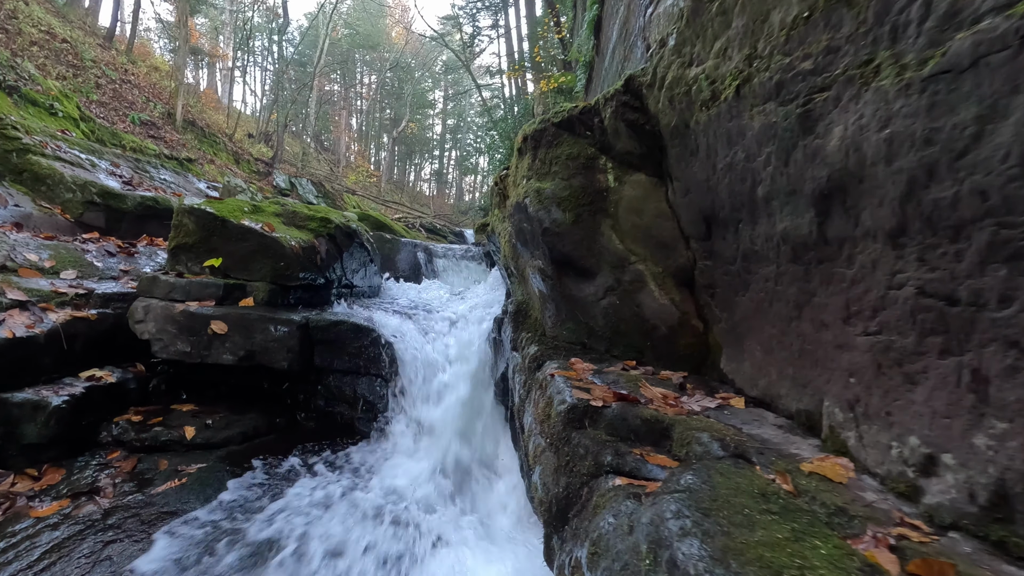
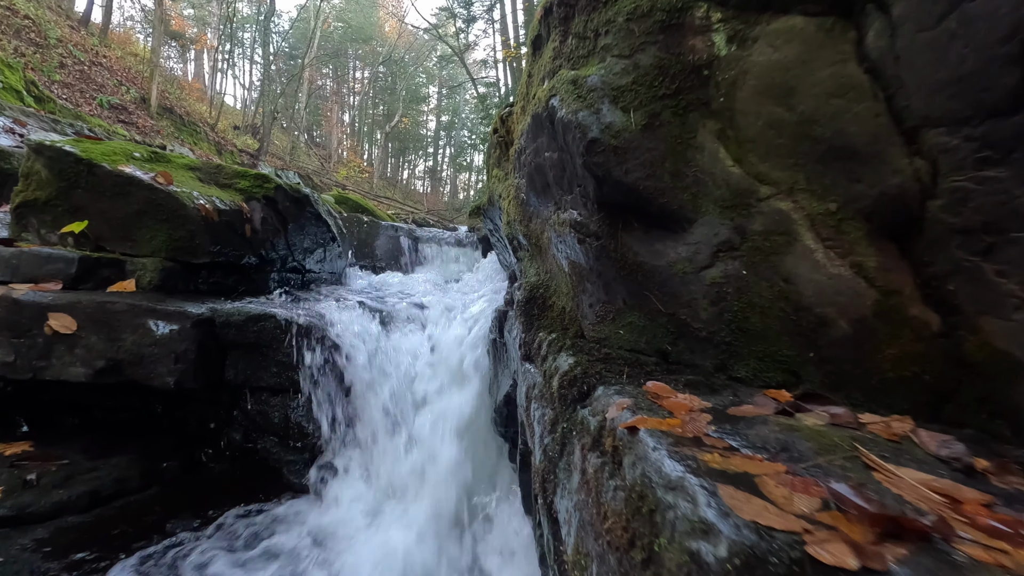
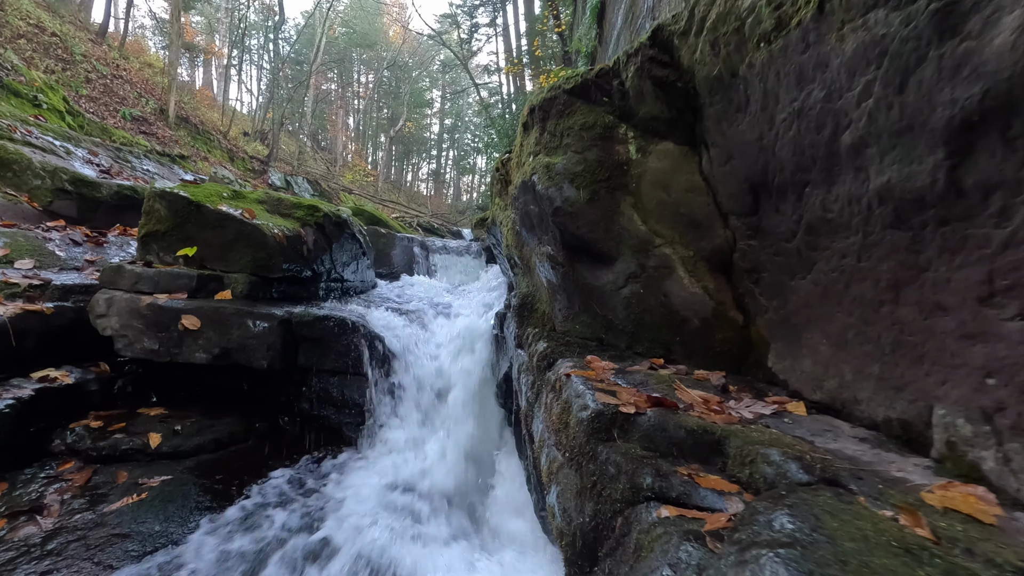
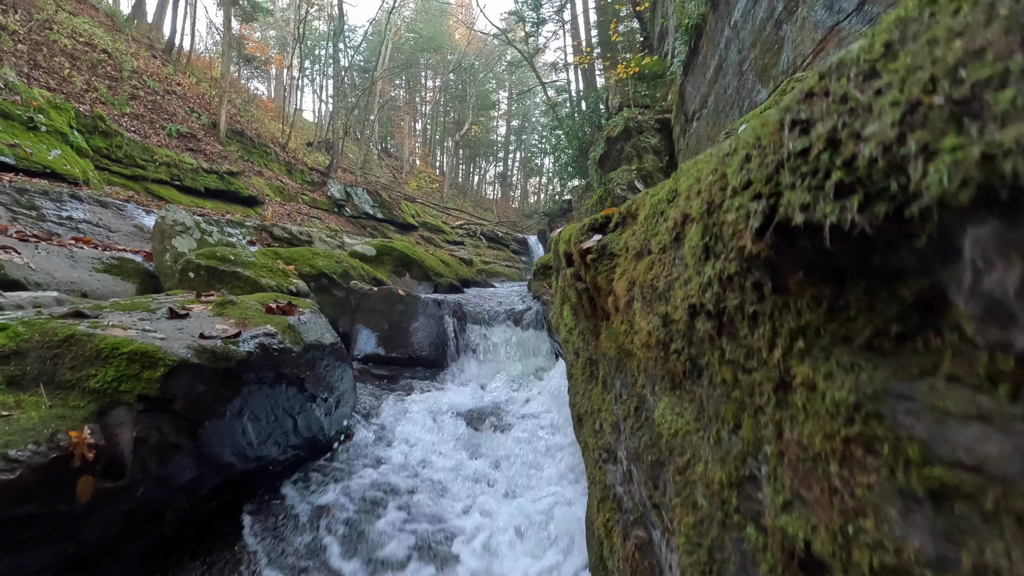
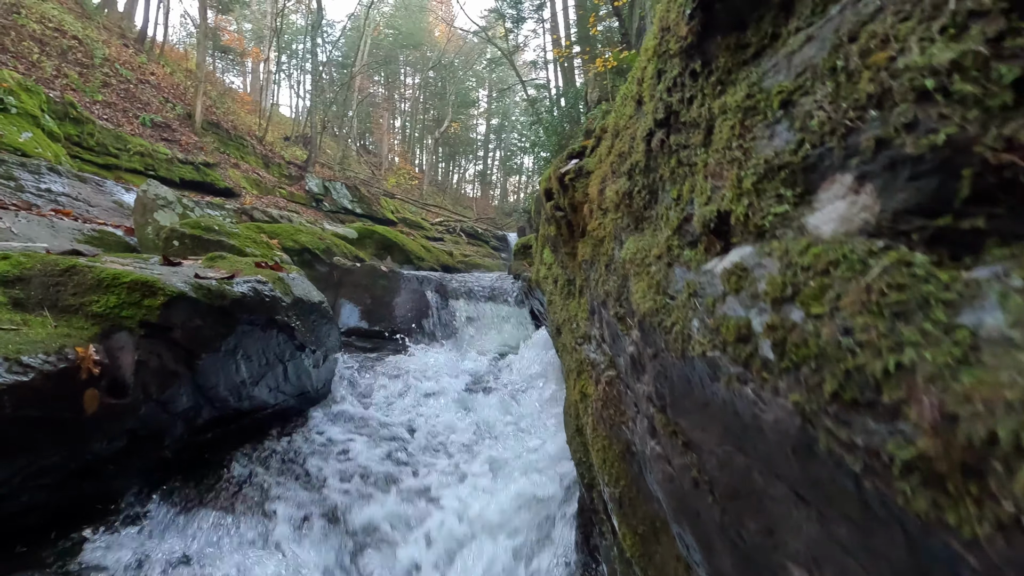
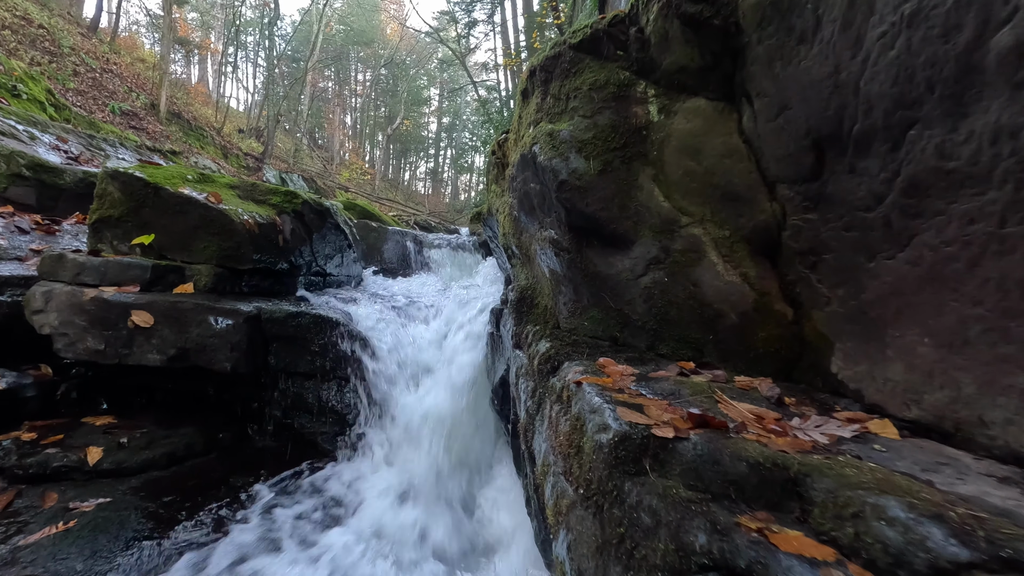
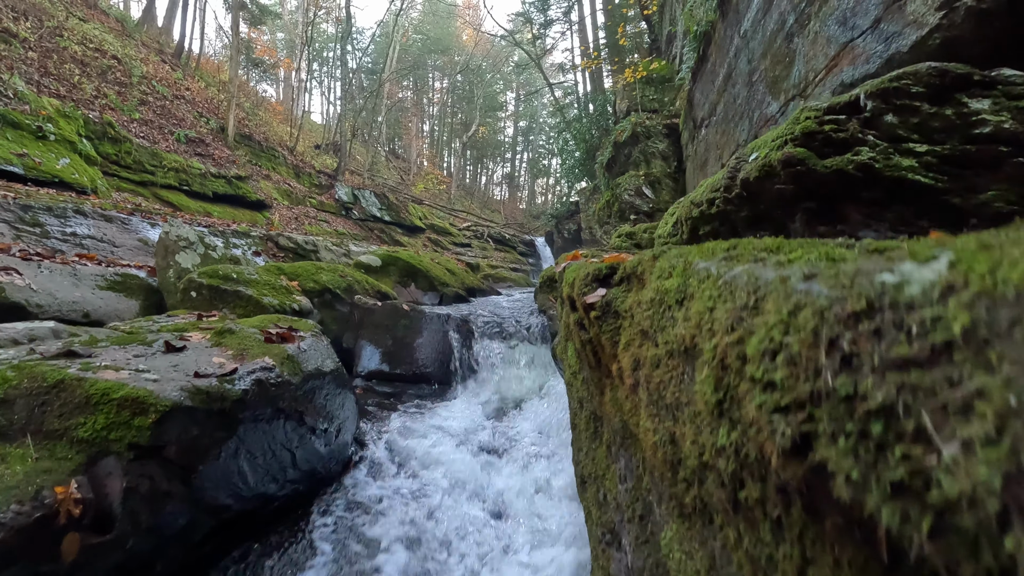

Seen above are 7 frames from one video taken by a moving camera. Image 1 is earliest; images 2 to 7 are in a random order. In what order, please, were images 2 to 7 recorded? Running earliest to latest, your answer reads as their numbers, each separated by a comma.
3, 6, 2, 5, 4, 7
